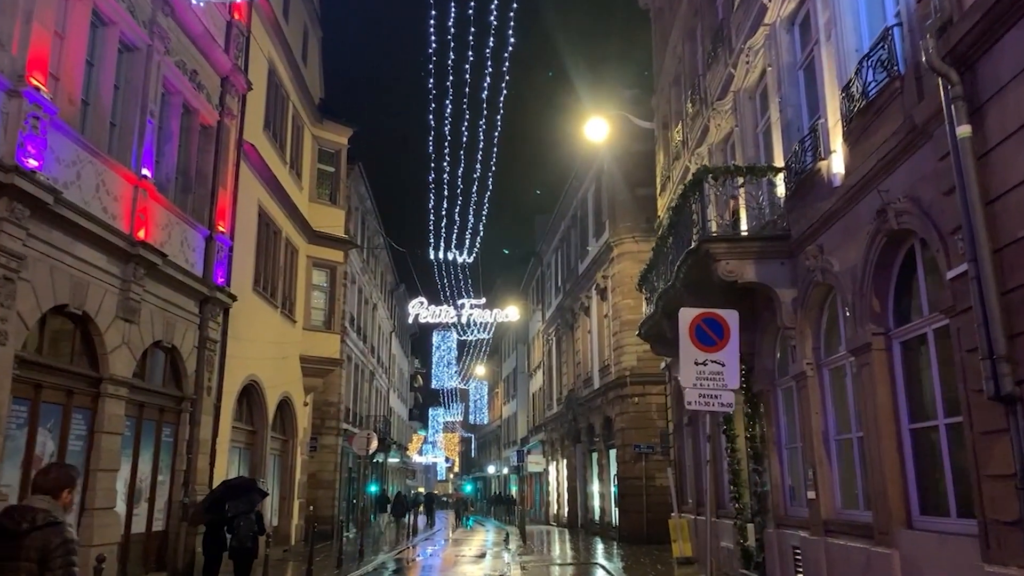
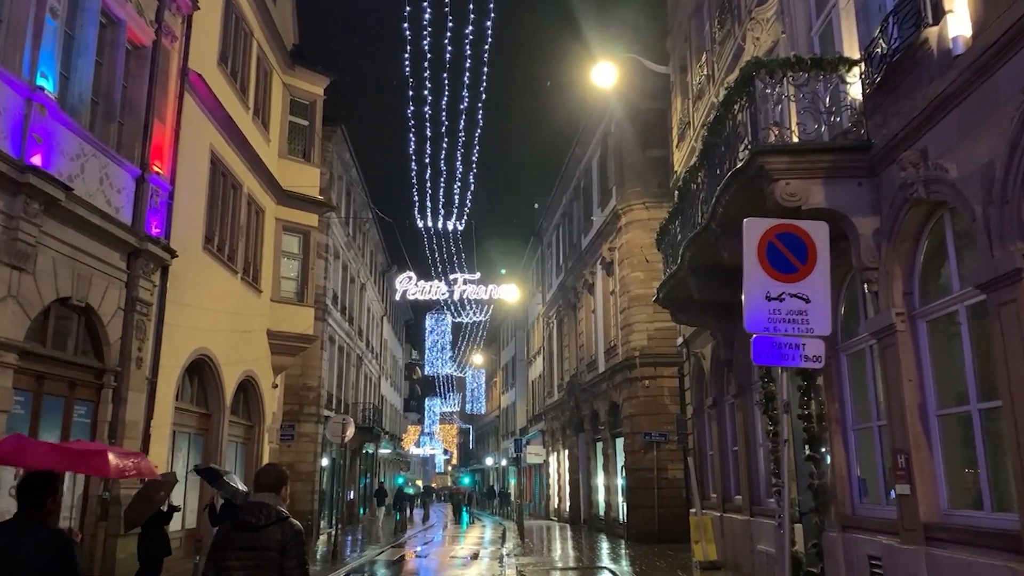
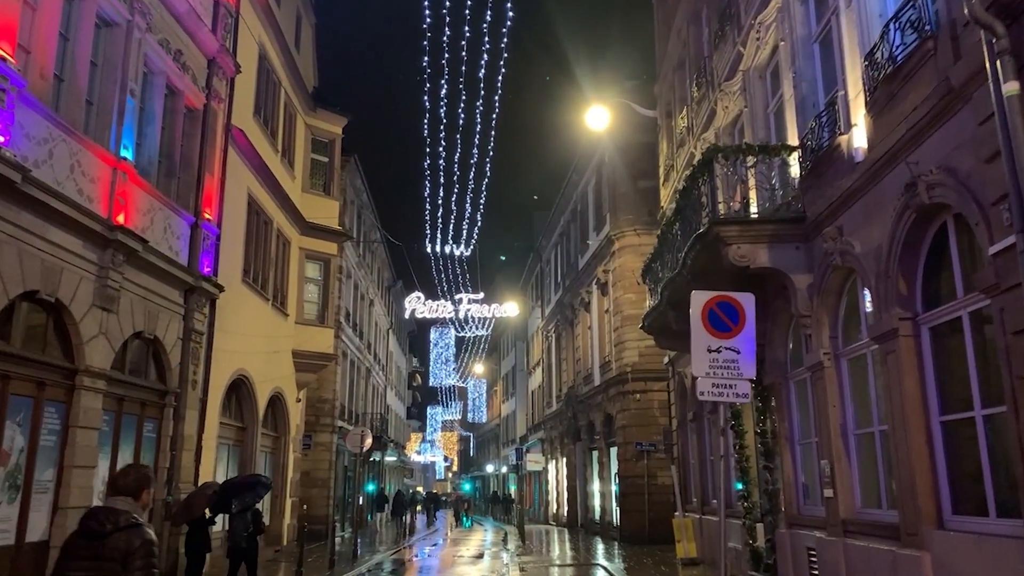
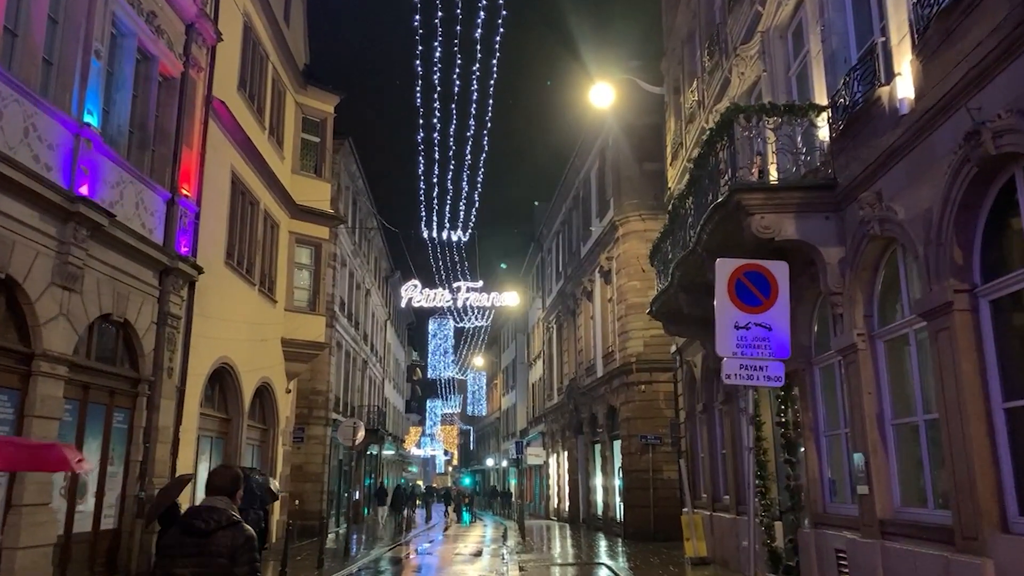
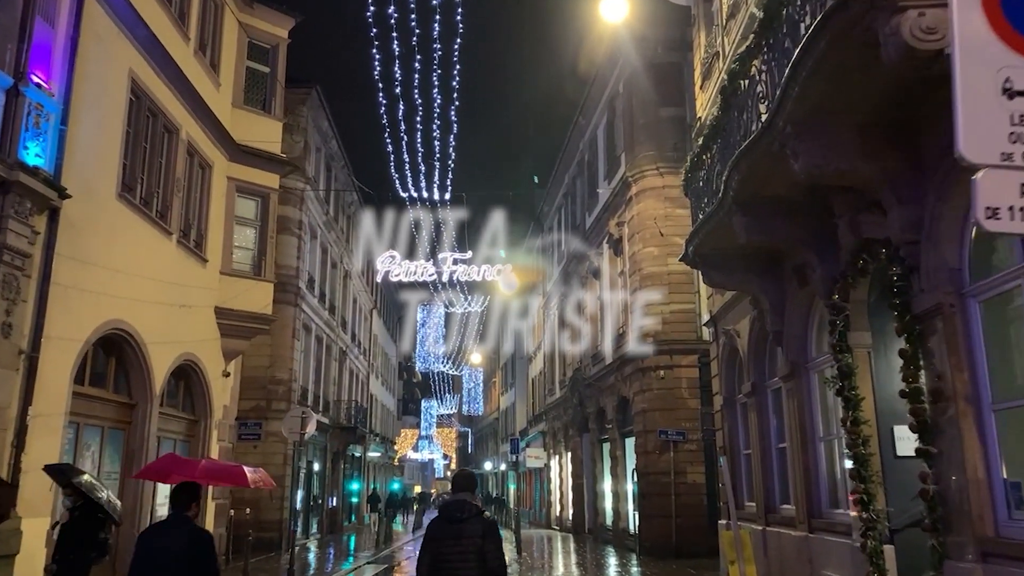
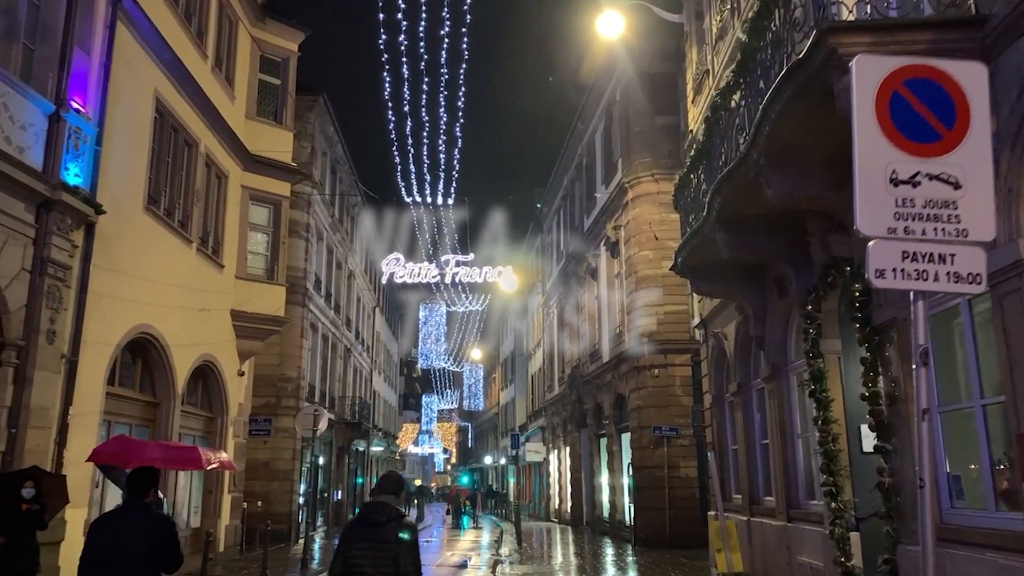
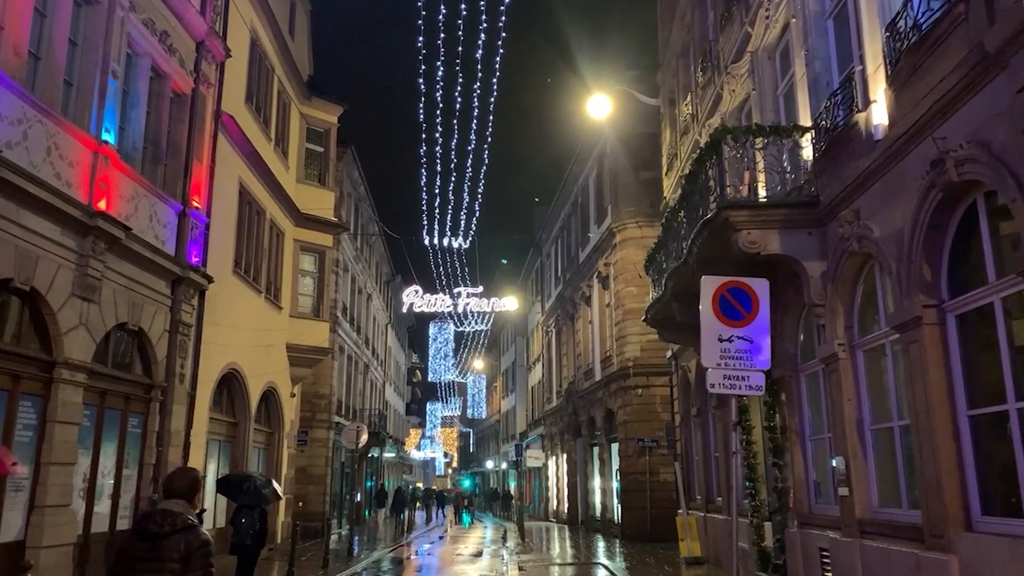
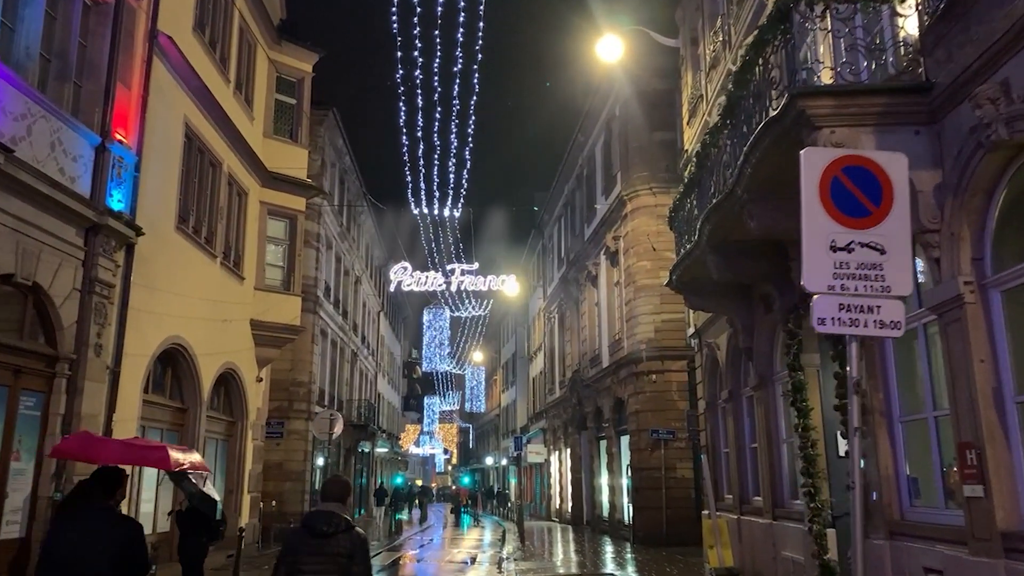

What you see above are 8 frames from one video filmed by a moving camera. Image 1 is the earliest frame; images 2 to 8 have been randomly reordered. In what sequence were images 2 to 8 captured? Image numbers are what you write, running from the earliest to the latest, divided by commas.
3, 7, 4, 2, 8, 6, 5
